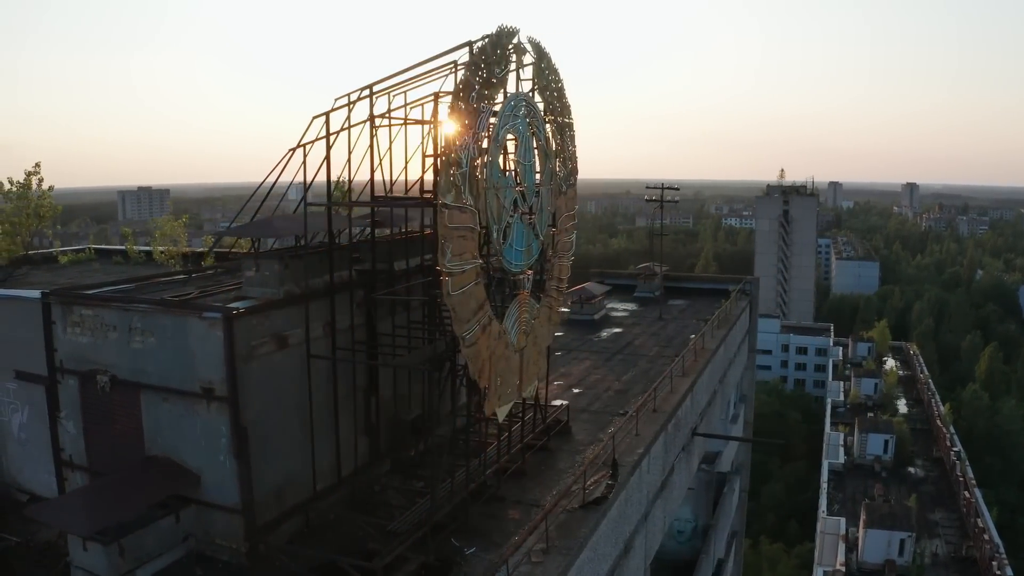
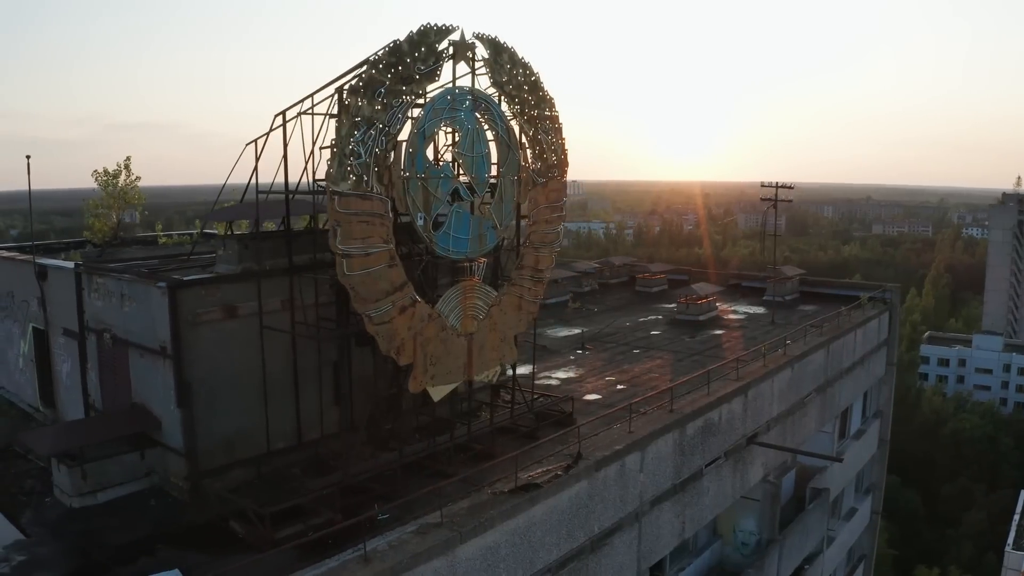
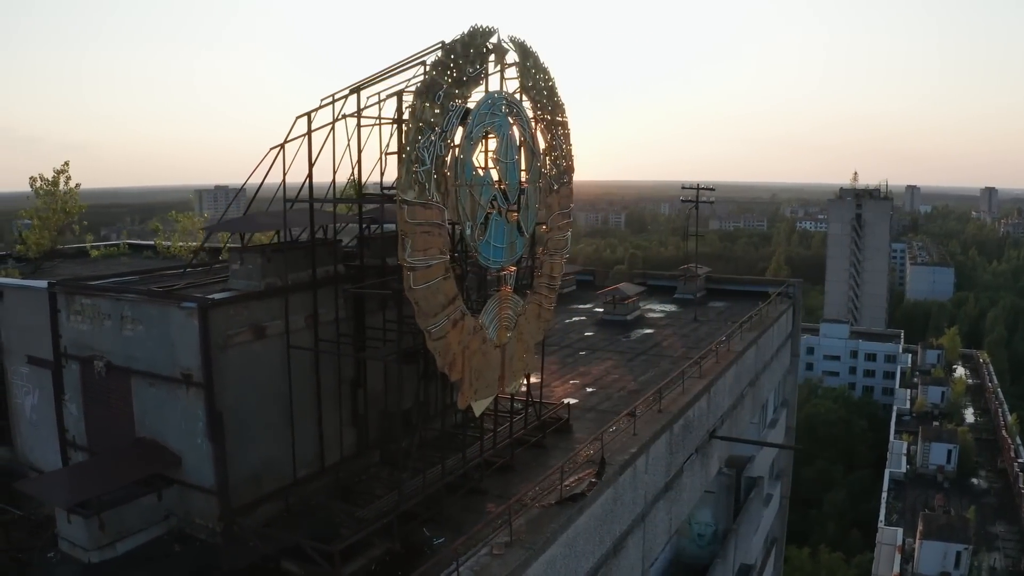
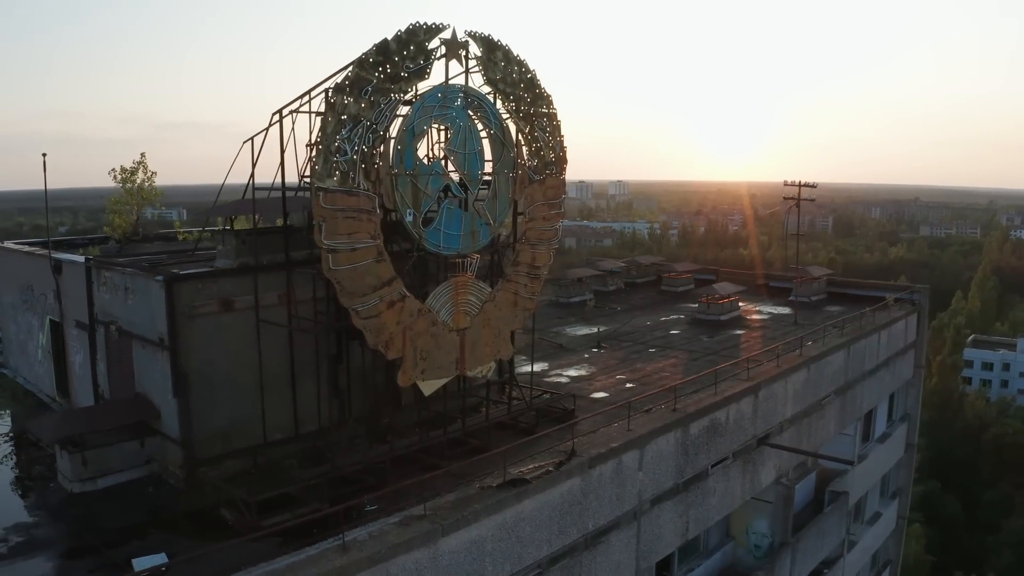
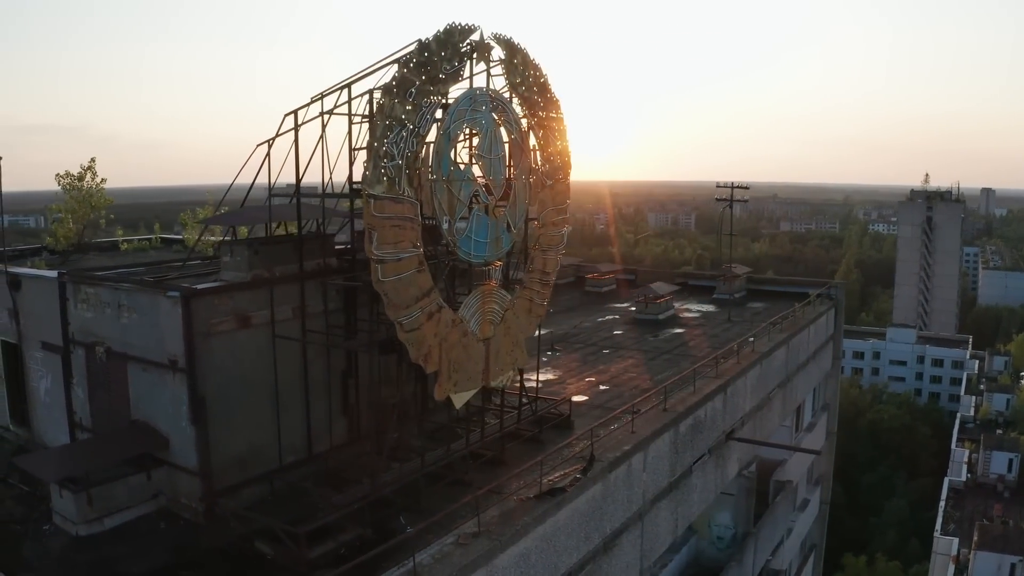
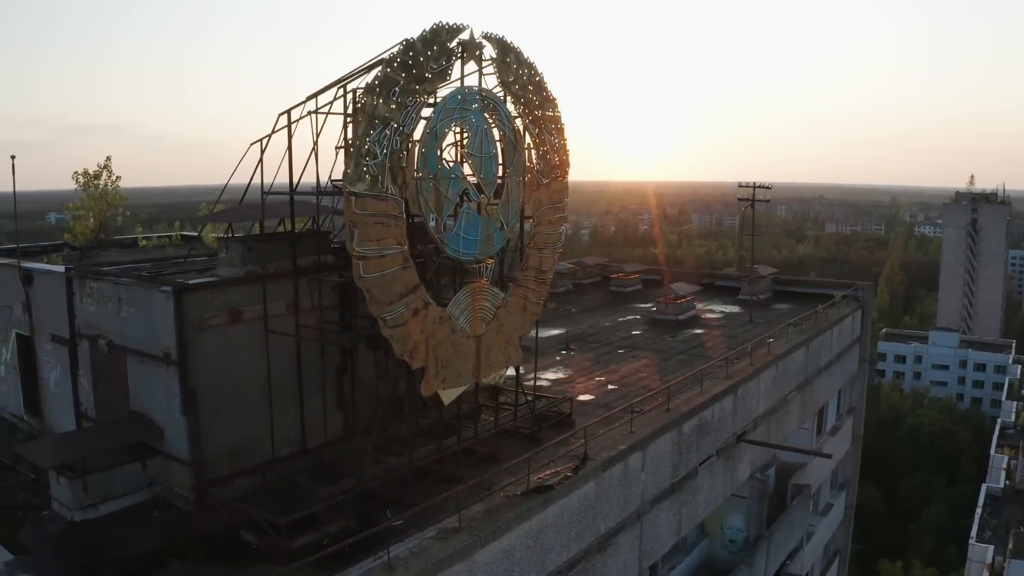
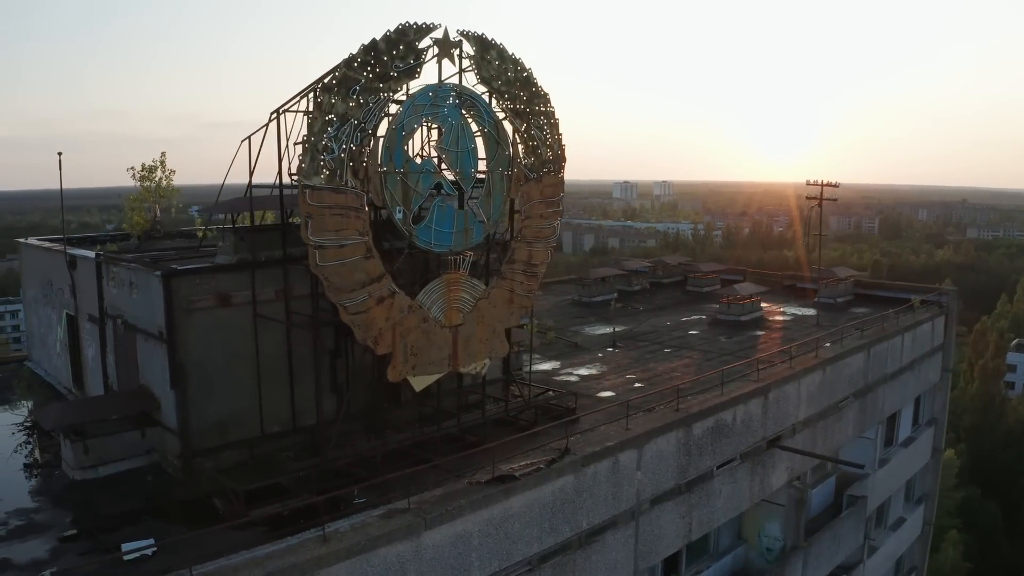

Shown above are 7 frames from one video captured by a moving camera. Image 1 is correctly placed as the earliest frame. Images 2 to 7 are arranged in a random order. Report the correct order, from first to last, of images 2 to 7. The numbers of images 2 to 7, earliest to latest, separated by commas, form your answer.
3, 5, 6, 2, 4, 7
